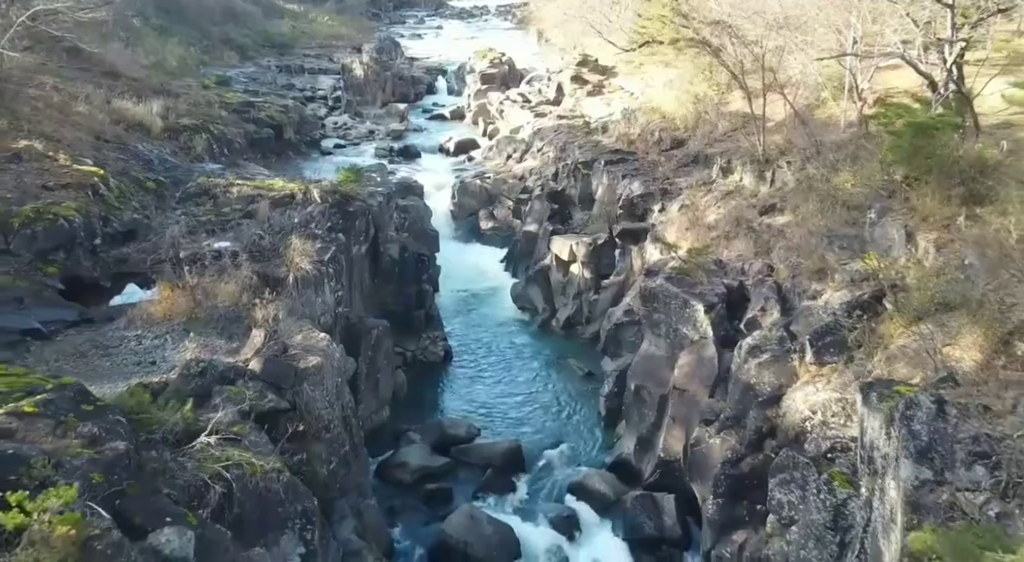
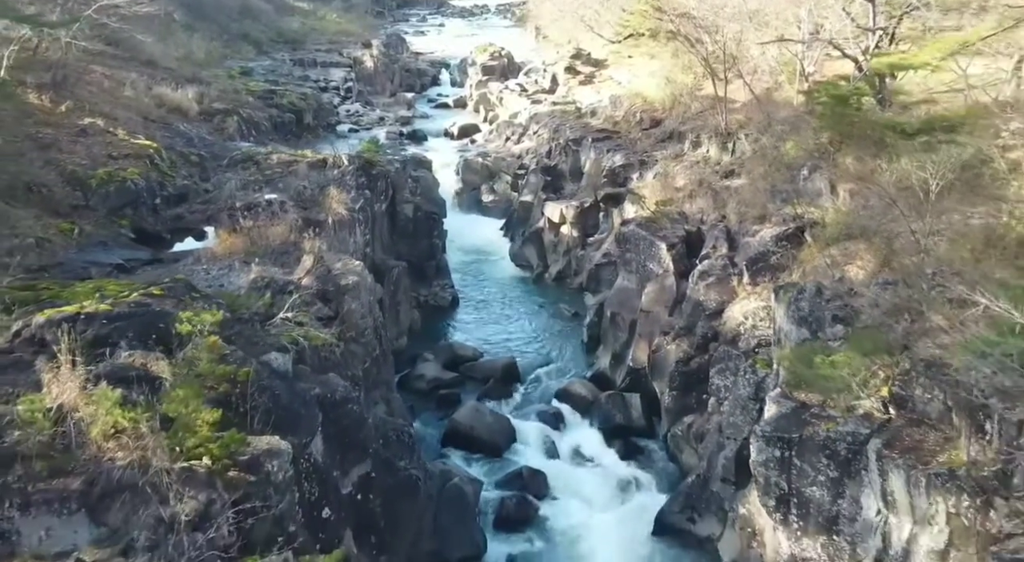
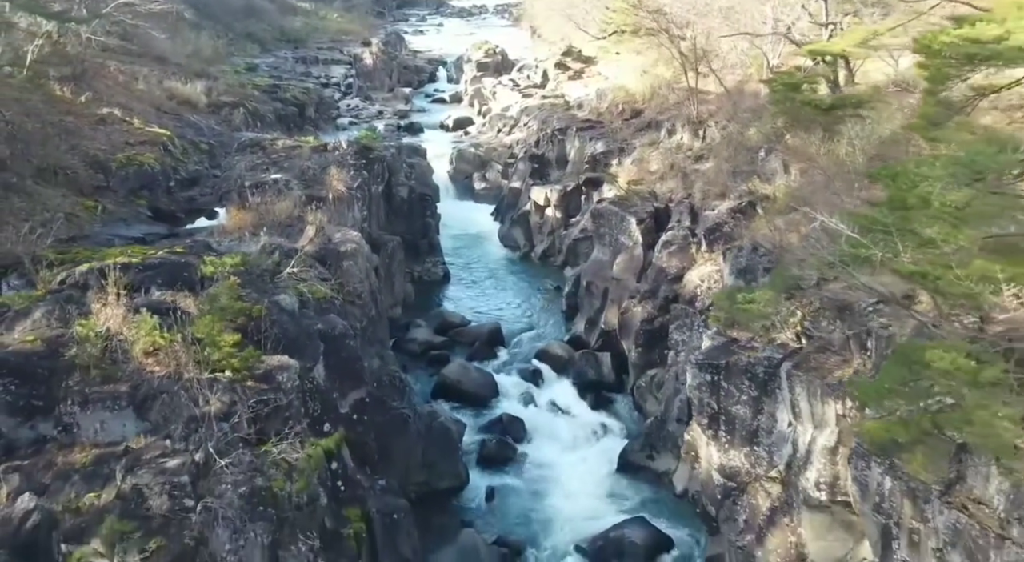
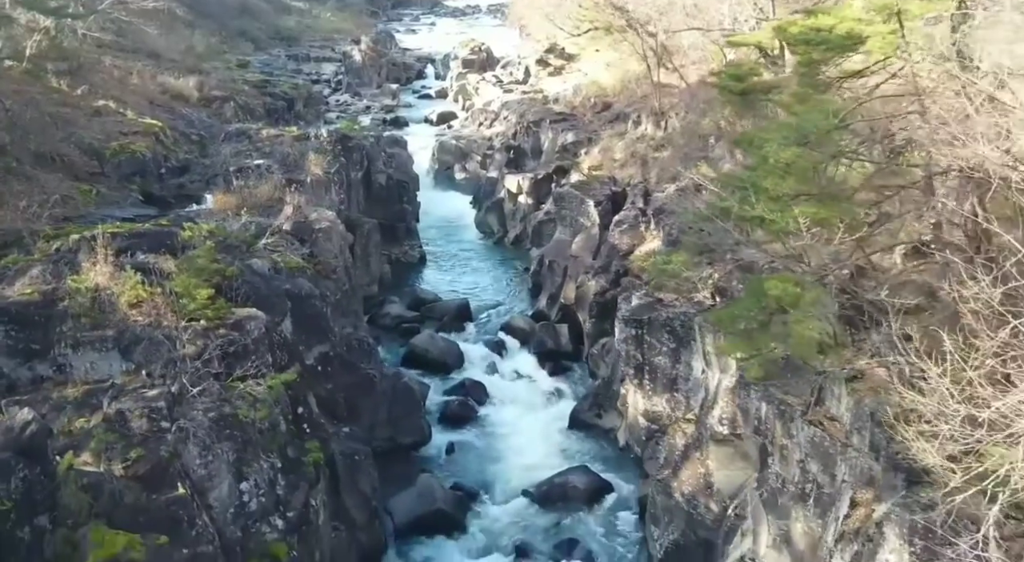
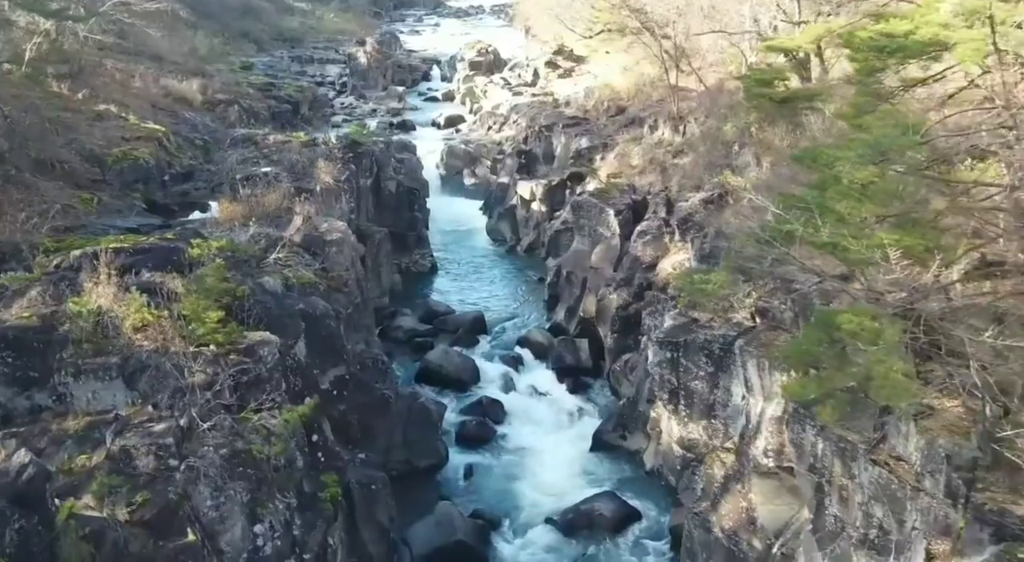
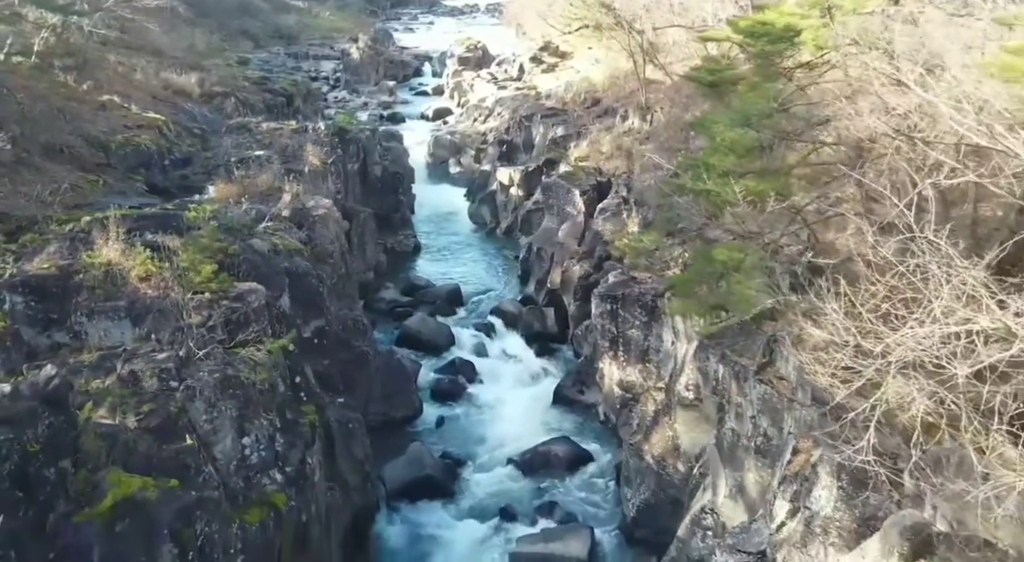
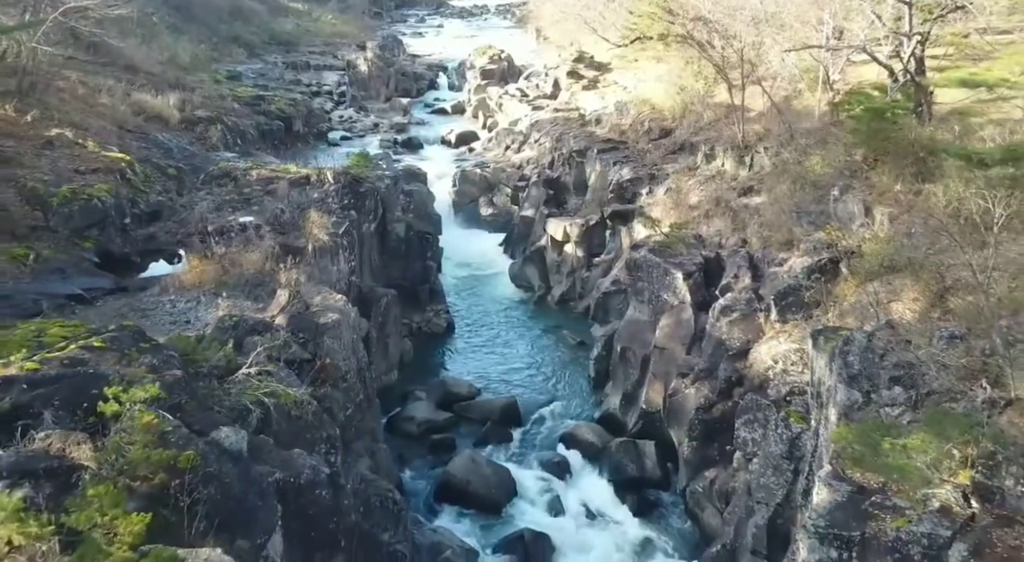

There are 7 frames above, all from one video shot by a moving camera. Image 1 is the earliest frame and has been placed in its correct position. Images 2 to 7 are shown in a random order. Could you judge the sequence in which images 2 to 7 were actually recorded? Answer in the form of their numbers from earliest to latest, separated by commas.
7, 2, 3, 5, 4, 6
